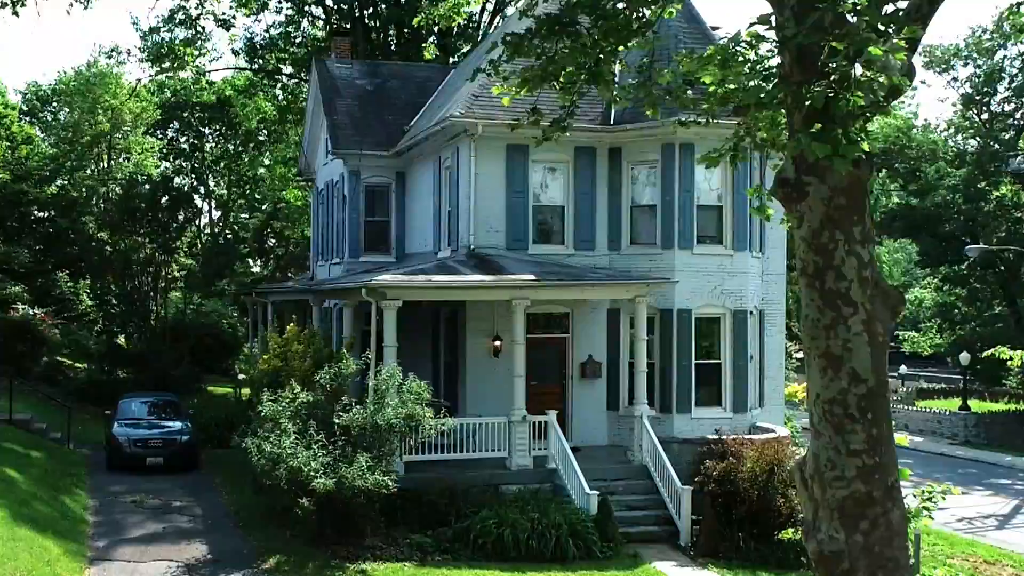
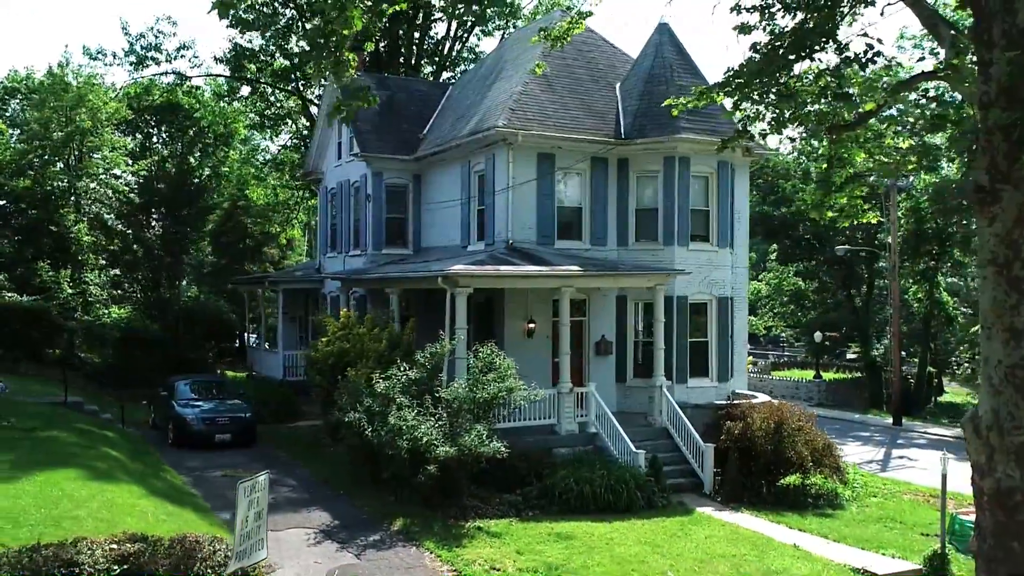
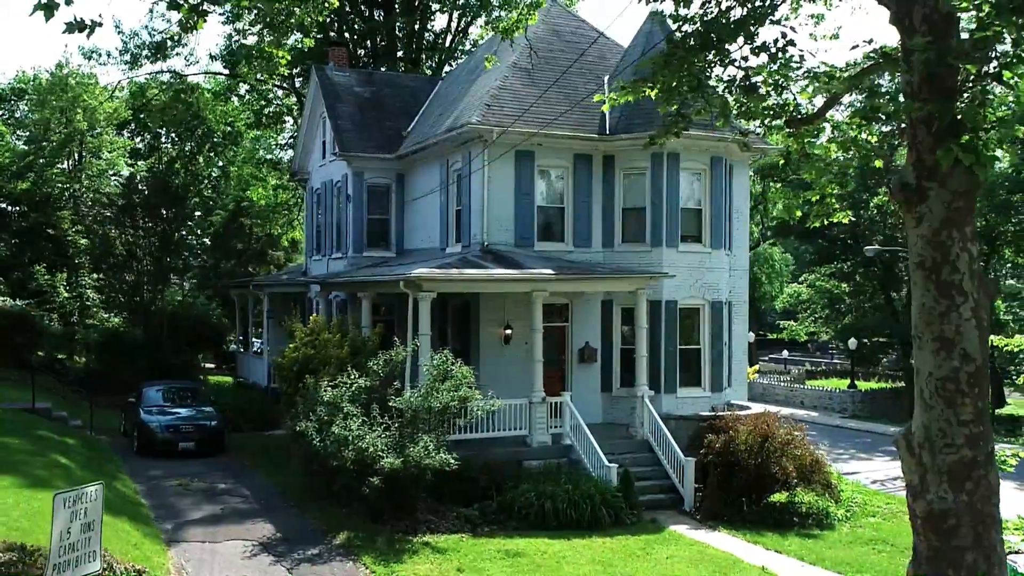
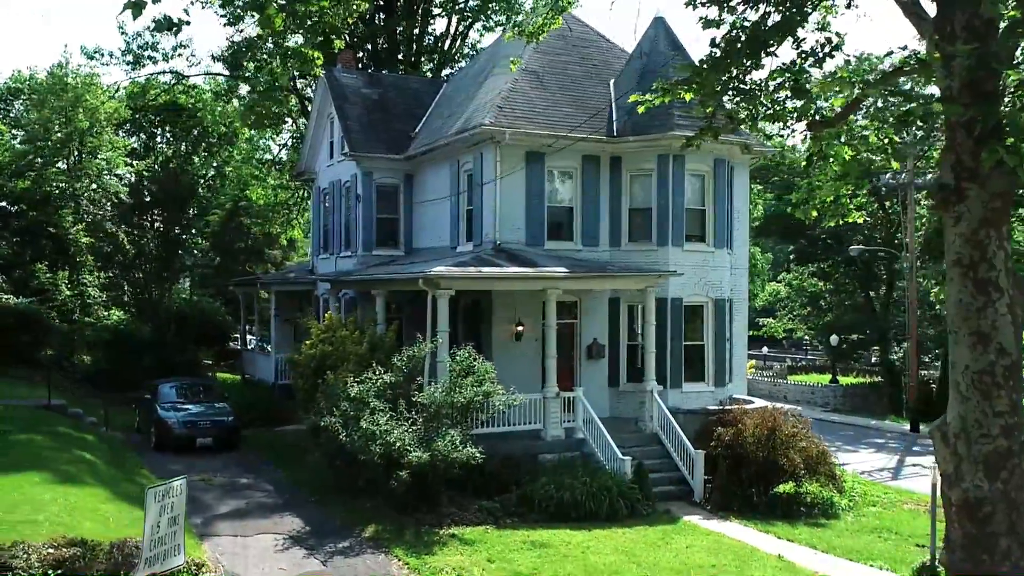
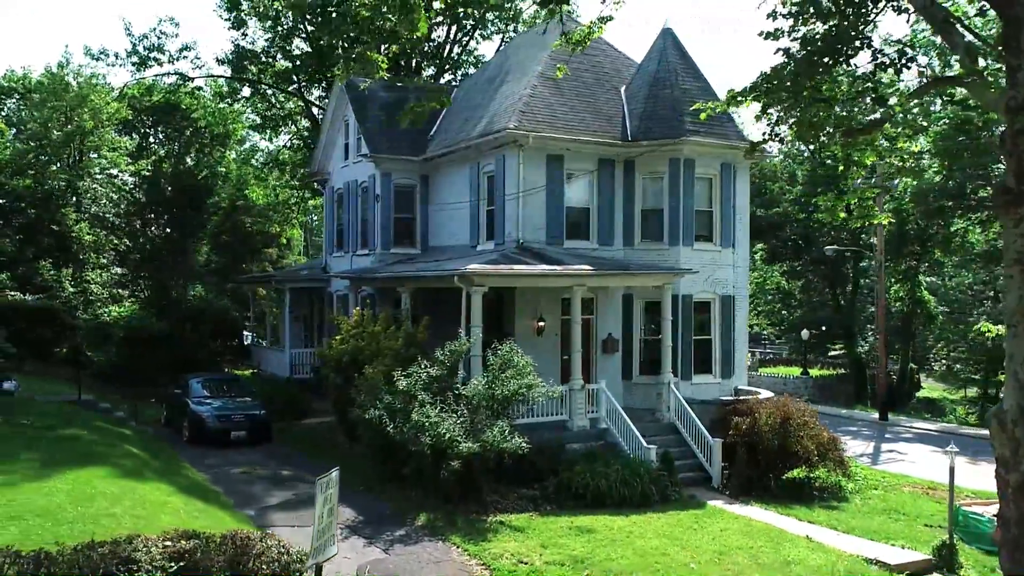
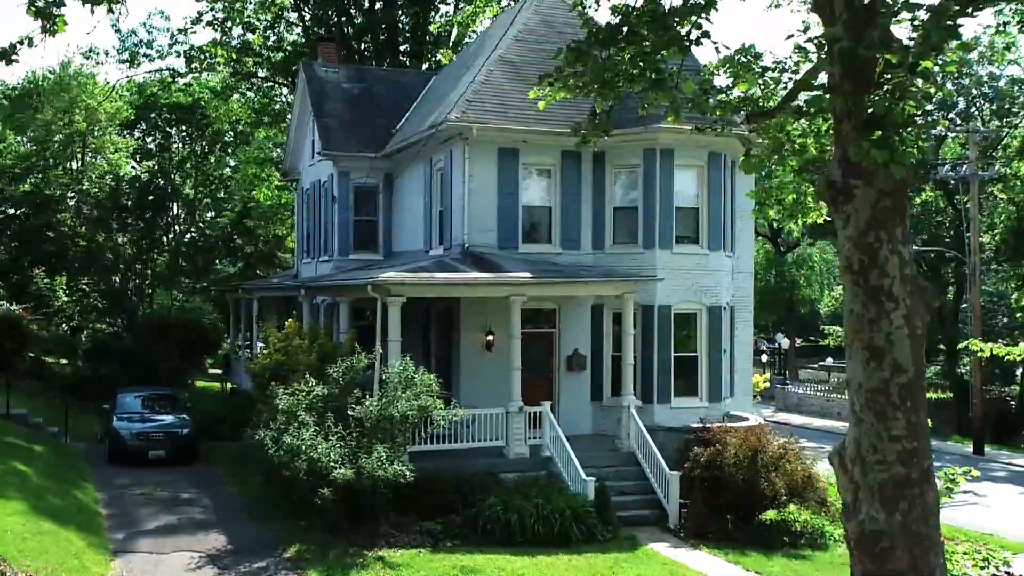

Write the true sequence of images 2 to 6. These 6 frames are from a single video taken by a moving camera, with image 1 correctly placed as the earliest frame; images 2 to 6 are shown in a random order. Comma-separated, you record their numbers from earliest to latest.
6, 3, 4, 2, 5
